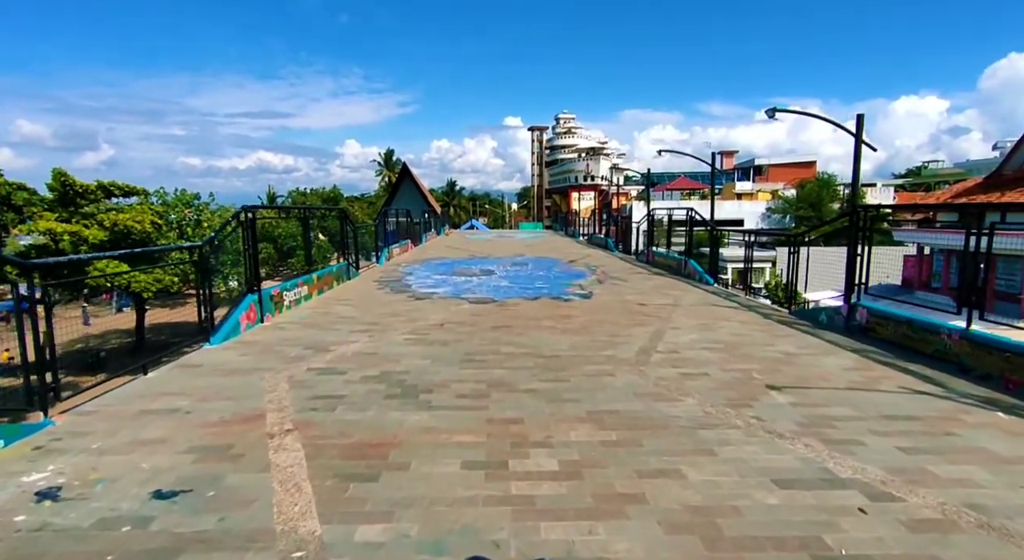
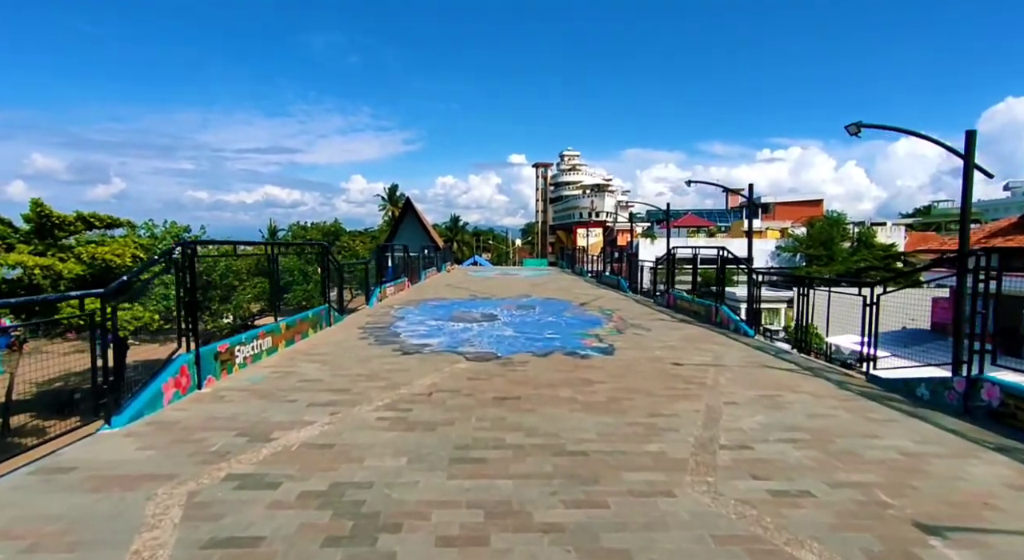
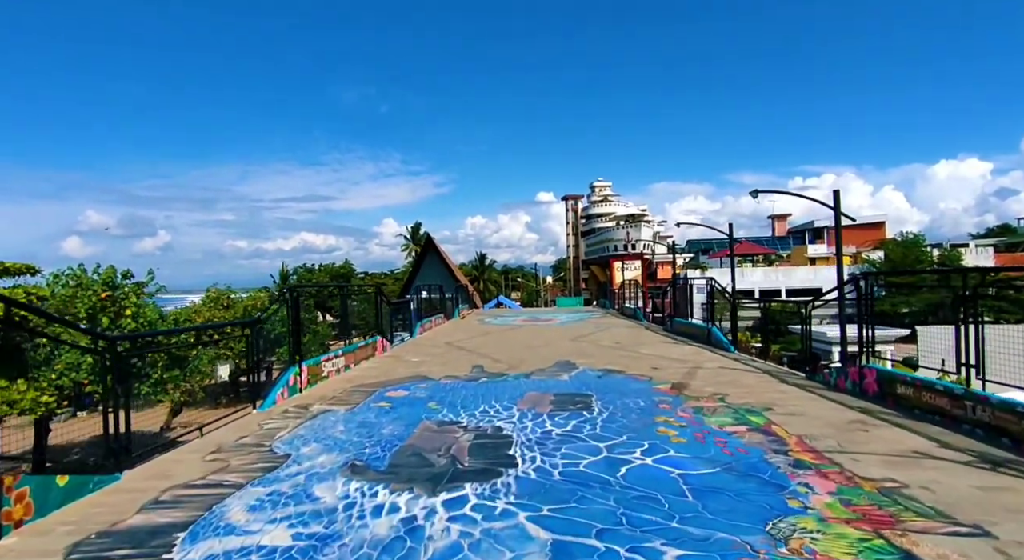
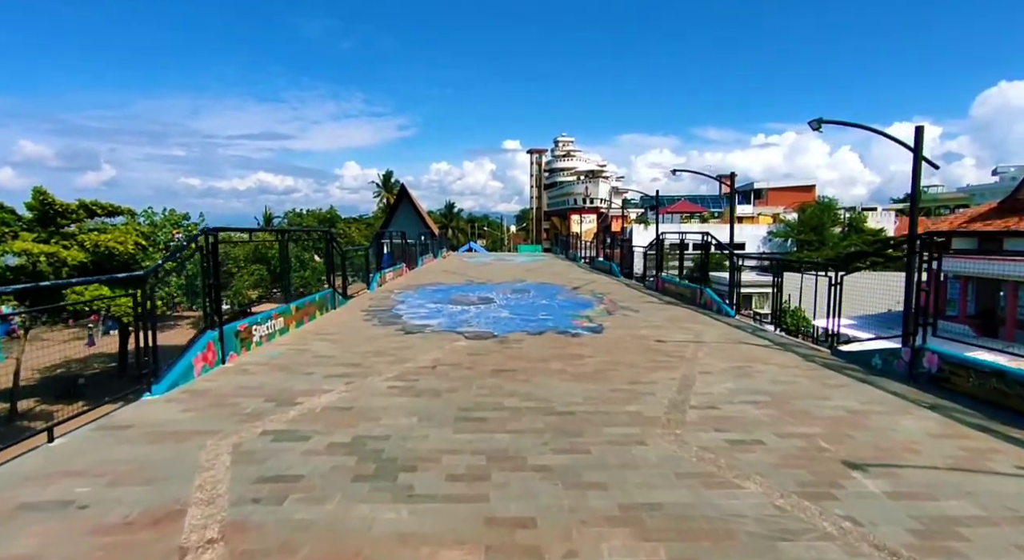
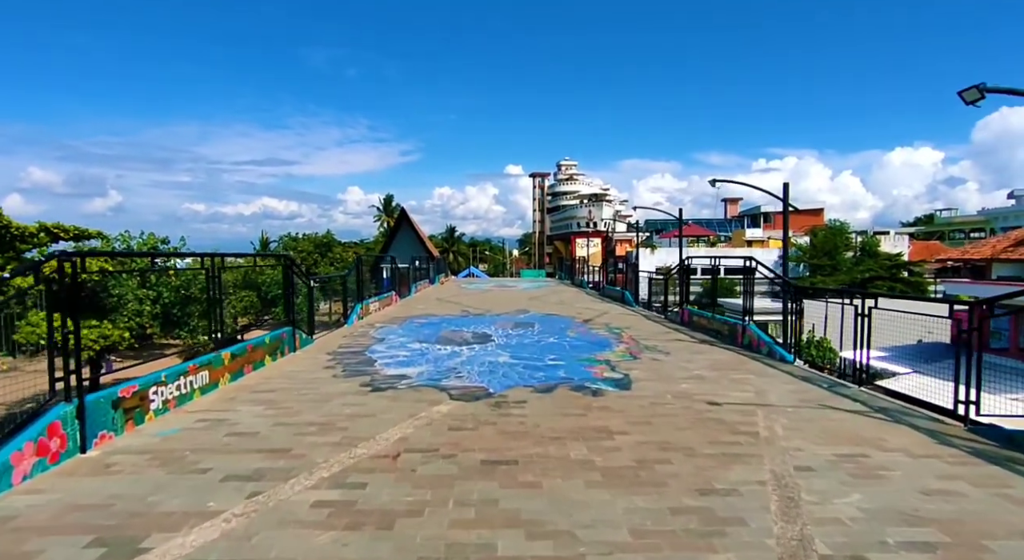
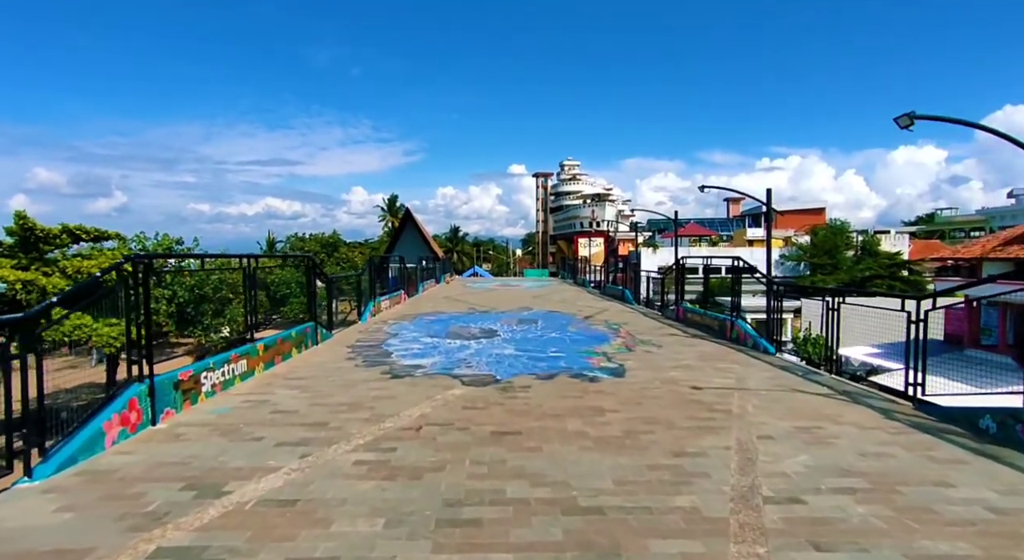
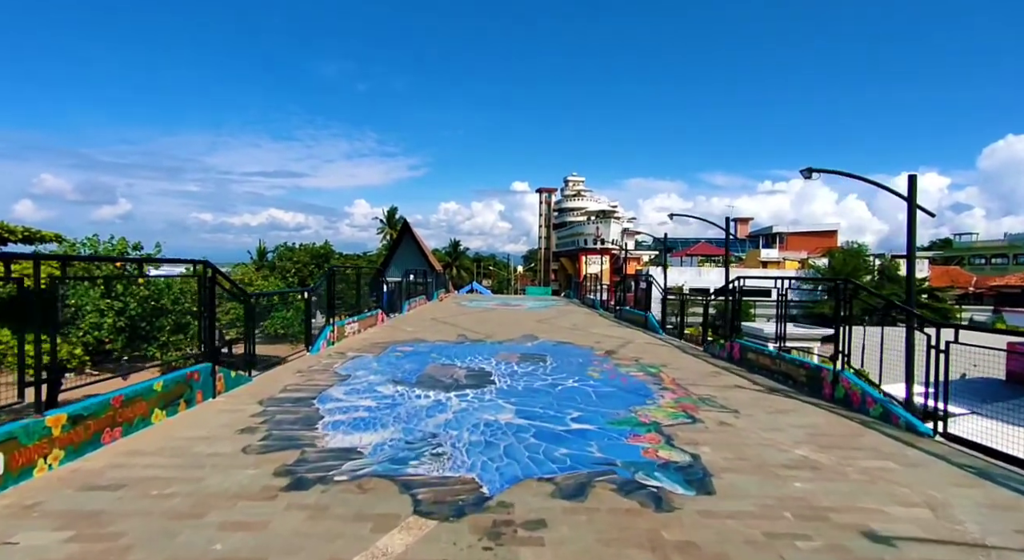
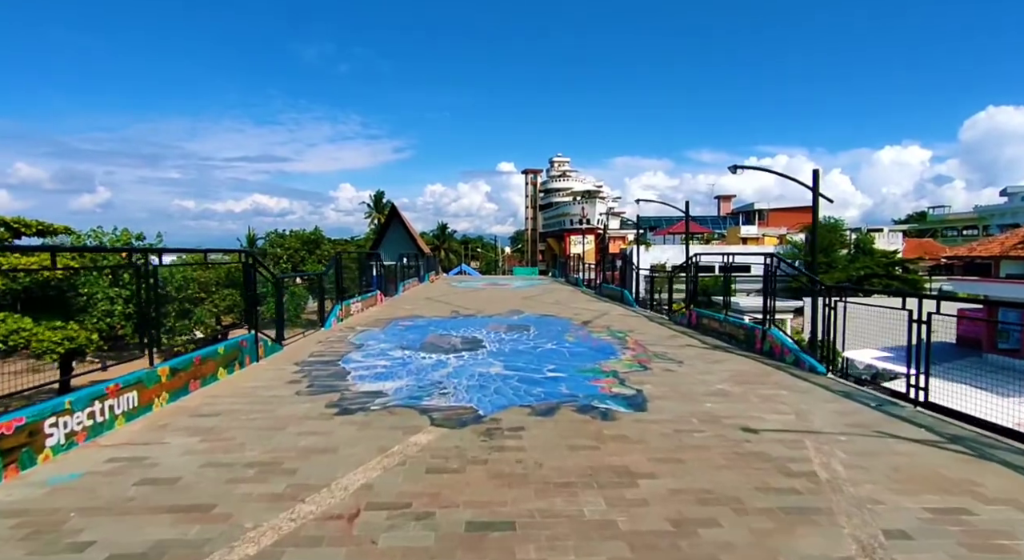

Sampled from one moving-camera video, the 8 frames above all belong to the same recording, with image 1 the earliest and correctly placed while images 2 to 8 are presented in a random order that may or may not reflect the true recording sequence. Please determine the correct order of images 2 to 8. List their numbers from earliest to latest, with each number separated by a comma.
4, 2, 6, 5, 8, 7, 3
